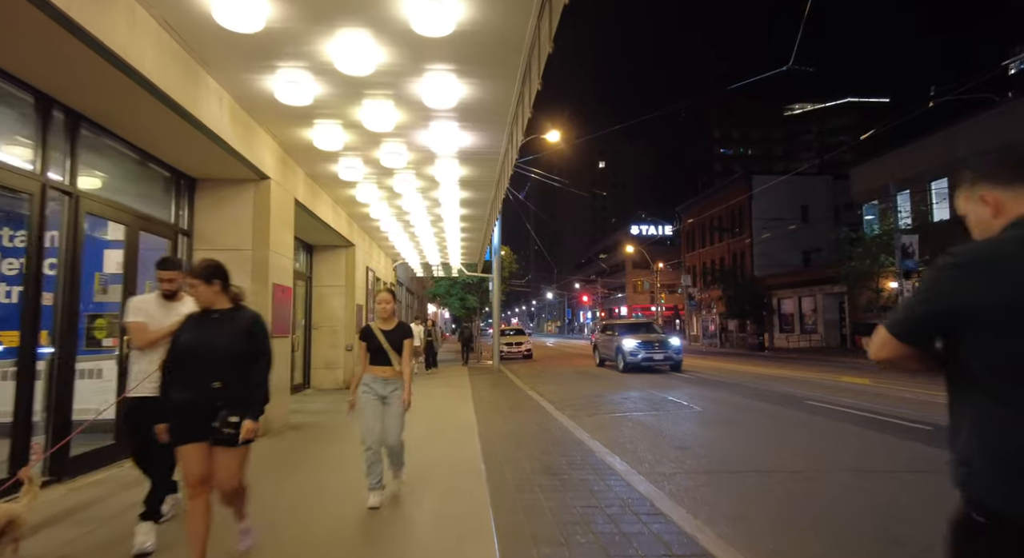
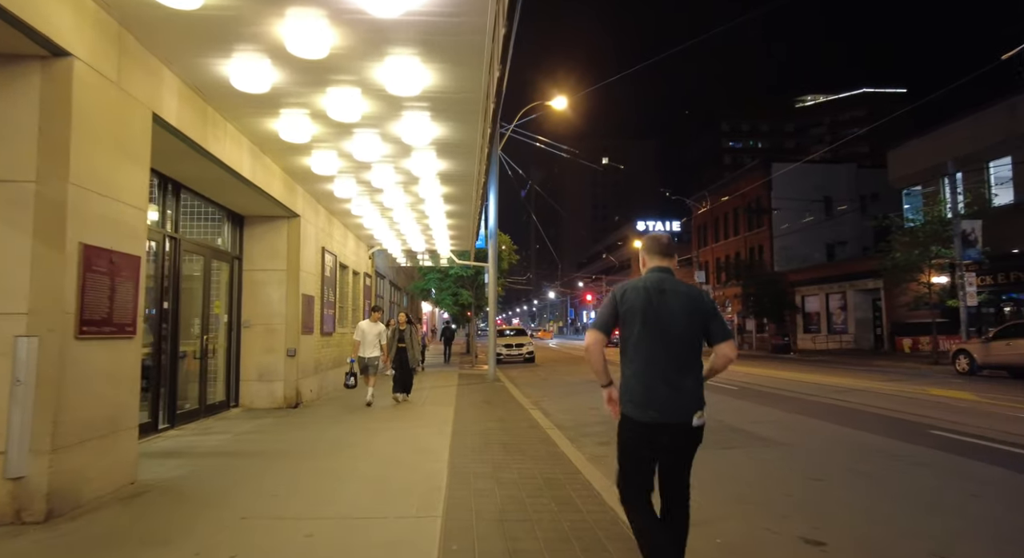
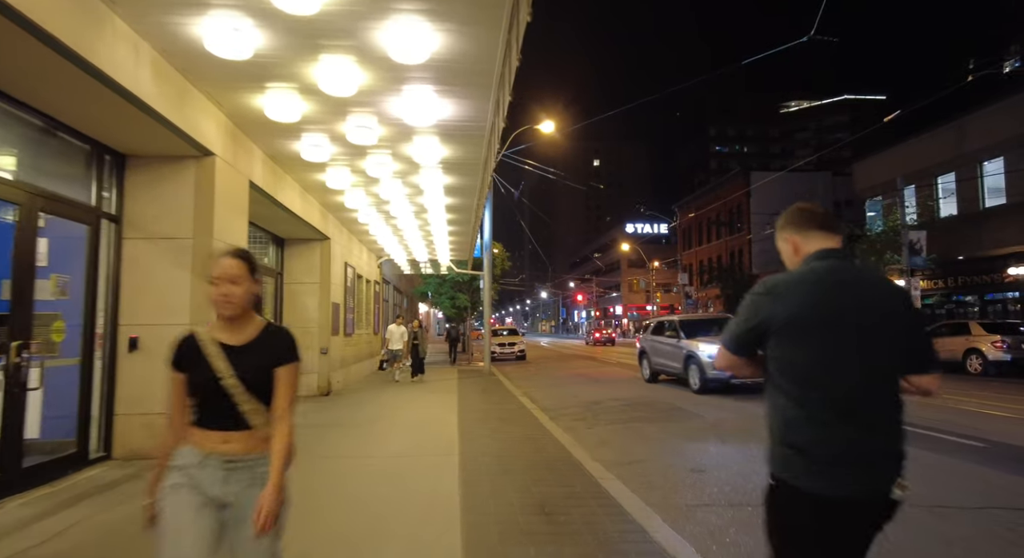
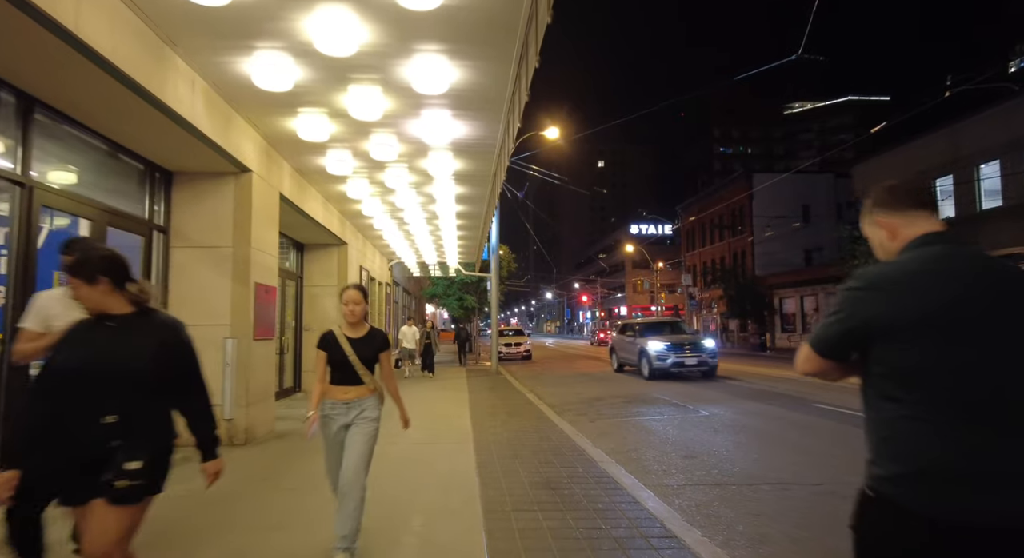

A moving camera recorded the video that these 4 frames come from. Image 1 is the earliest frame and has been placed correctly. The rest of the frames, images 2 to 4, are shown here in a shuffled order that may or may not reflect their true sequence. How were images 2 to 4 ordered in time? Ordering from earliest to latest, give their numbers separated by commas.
4, 3, 2
